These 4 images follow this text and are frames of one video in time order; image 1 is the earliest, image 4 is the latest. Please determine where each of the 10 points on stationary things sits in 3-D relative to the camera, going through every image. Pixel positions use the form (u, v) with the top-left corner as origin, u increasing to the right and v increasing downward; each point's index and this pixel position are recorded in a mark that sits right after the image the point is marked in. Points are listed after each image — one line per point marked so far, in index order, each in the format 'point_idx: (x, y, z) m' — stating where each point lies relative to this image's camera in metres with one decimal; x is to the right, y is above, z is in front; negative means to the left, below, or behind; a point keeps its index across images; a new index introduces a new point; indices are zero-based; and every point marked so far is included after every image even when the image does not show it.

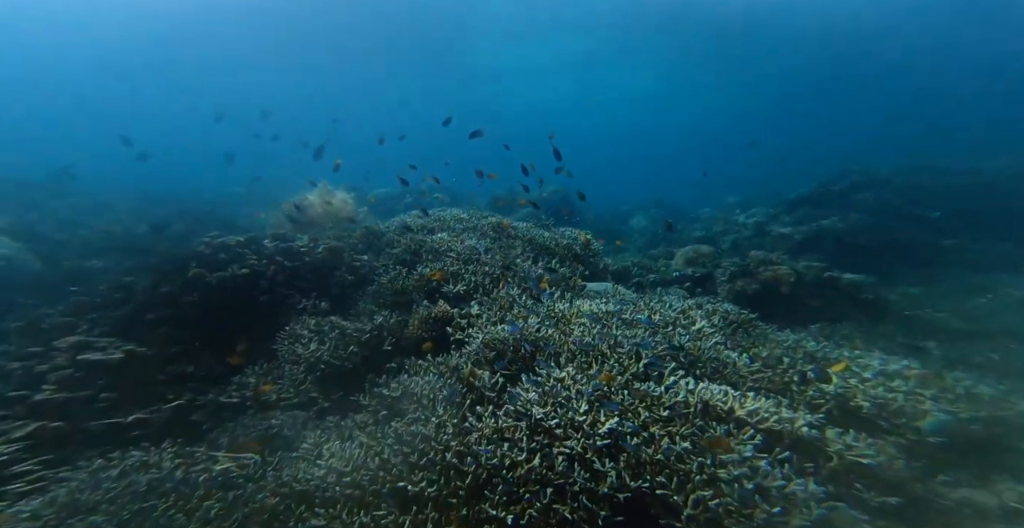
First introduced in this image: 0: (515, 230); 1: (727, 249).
0: (+0.1, +0.7, +9.2) m
1: (+5.4, +0.4, +11.7) m
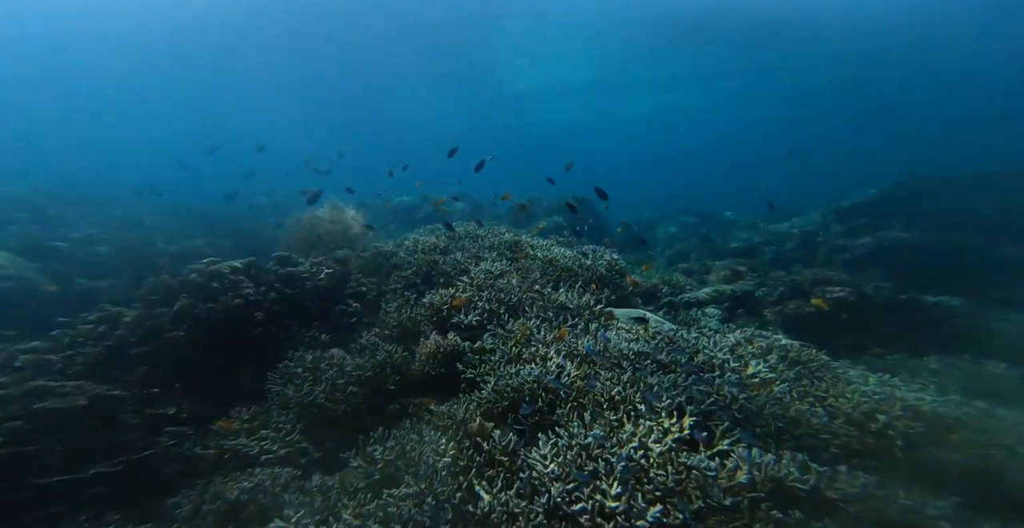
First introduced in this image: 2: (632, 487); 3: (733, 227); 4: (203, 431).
0: (+0.4, +0.3, +8.4) m
1: (+5.9, 0.0, +10.7) m
2: (+0.7, -1.3, +2.8) m
3: (+9.3, +1.6, +19.8) m
4: (-3.2, -1.7, +4.9) m
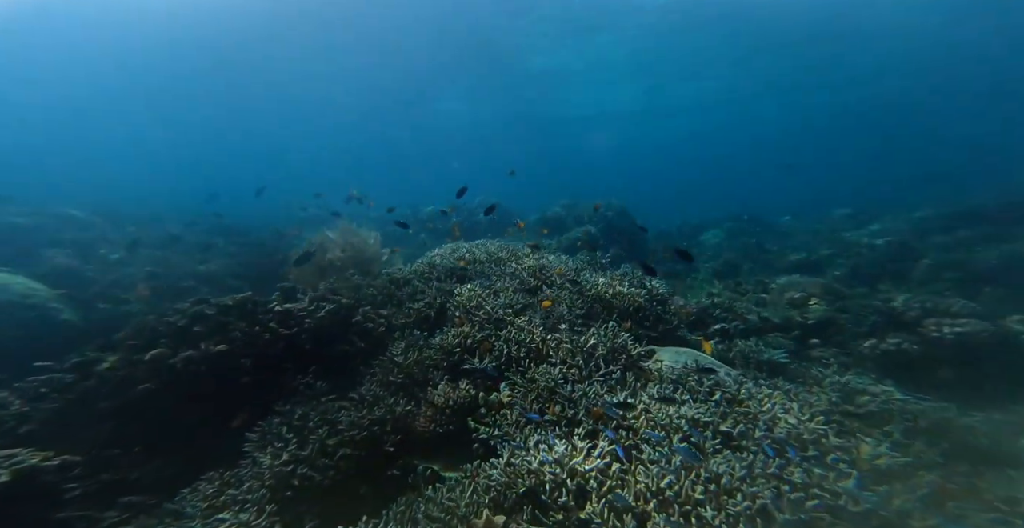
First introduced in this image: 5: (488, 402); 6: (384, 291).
0: (+0.9, -0.1, +7.4) m
1: (+6.5, -0.3, +9.2) m
2: (+0.7, -1.6, +1.7) m
3: (+10.7, +1.1, +18.0) m
4: (-3.0, -2.1, +4.1) m
5: (-0.2, -1.3, +4.7) m
6: (-1.9, -0.5, +7.2) m
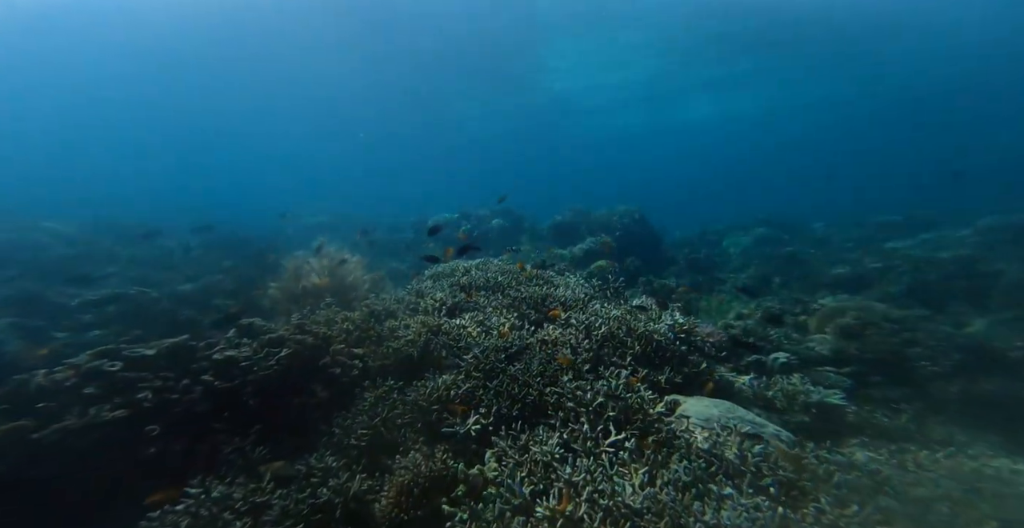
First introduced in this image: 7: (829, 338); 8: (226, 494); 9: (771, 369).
0: (+0.8, -0.4, +6.3) m
1: (+6.5, -0.6, +7.9) m
2: (+0.5, -1.9, +0.6) m
3: (+11.0, +0.8, +16.6) m
4: (-3.1, -2.5, +3.2) m
5: (-0.3, -1.6, +3.7) m
6: (-2.0, -0.8, +6.2) m
7: (+4.6, -1.1, +7.1) m
8: (-2.3, -1.9, +4.0) m
9: (+3.4, -1.4, +6.1) m
